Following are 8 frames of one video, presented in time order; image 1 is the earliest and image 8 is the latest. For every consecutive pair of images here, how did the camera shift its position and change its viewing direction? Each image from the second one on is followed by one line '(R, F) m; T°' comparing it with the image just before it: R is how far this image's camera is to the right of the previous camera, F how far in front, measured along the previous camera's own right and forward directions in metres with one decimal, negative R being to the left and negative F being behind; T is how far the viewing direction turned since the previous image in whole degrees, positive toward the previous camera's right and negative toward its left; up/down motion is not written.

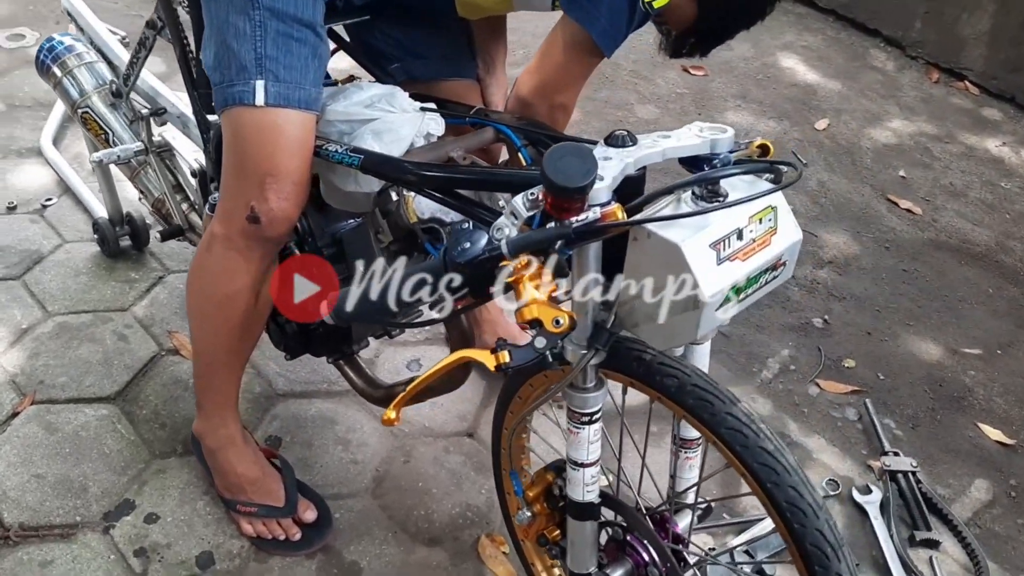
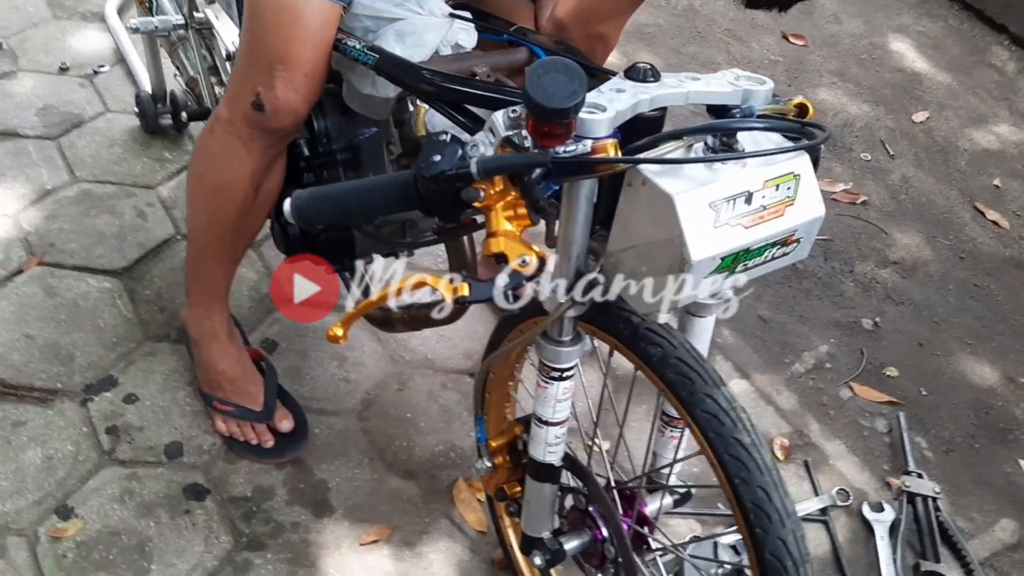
(+0.1, +0.1) m; -5°
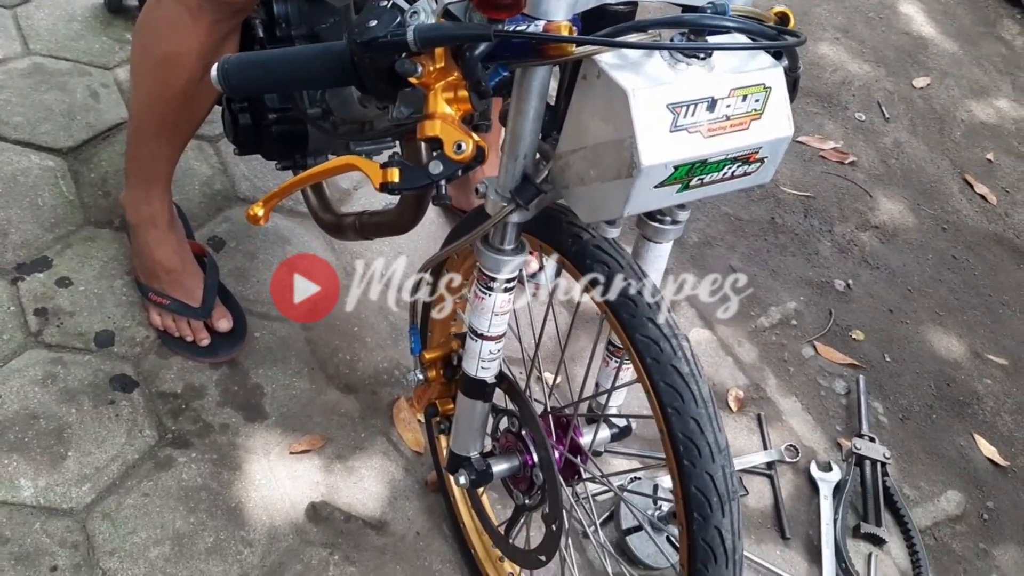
(+0.1, +0.1) m; +1°
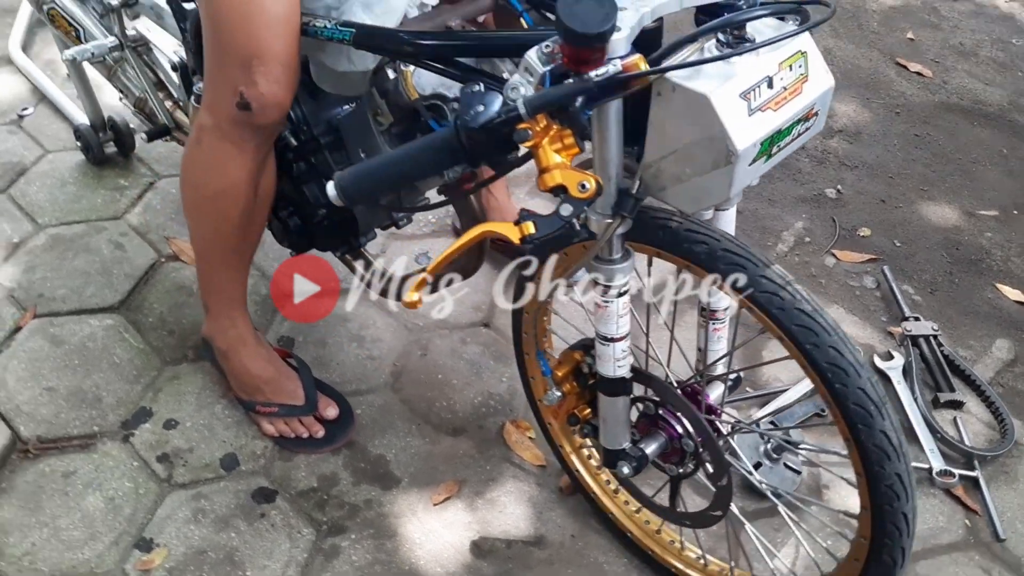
(-0.2, -0.1) m; +3°
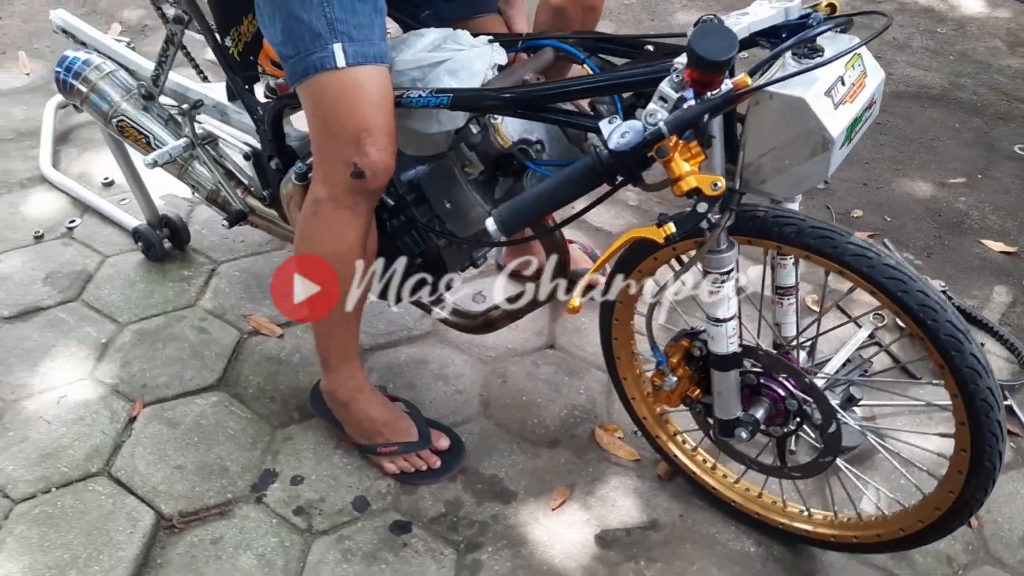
(-0.3, -0.2) m; +4°
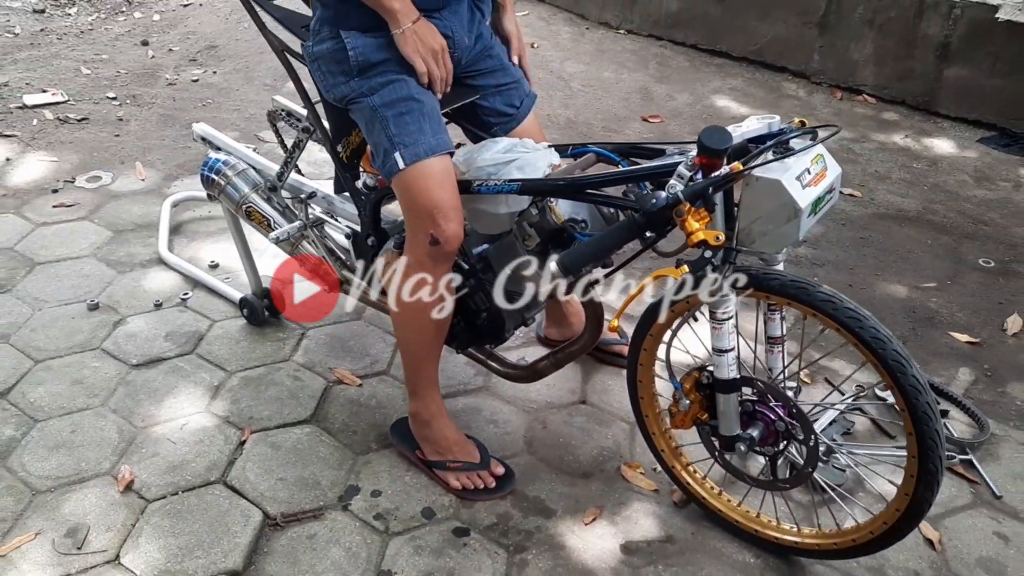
(-0.1, -0.5) m; -1°
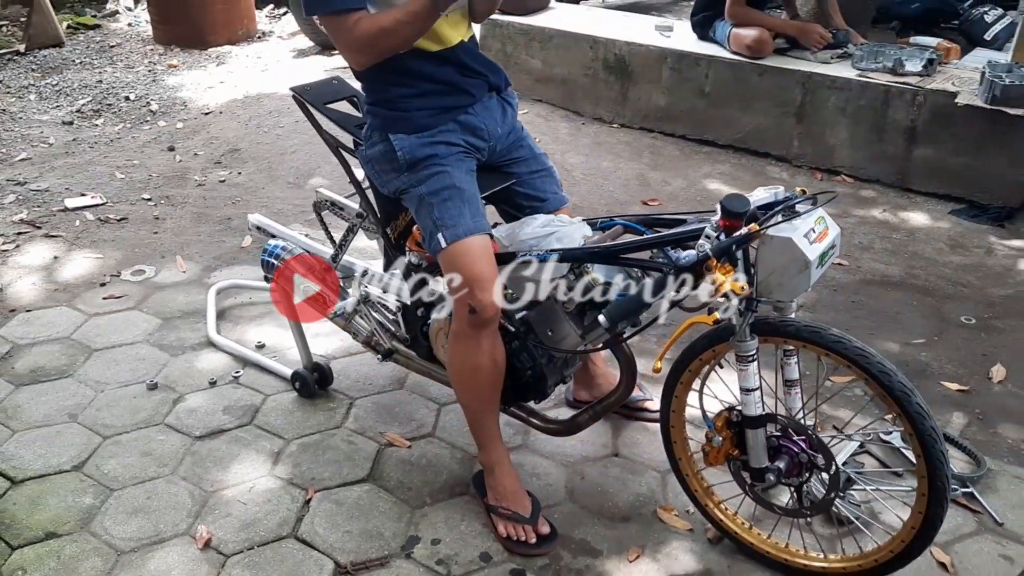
(-0.2, -0.3) m; +1°
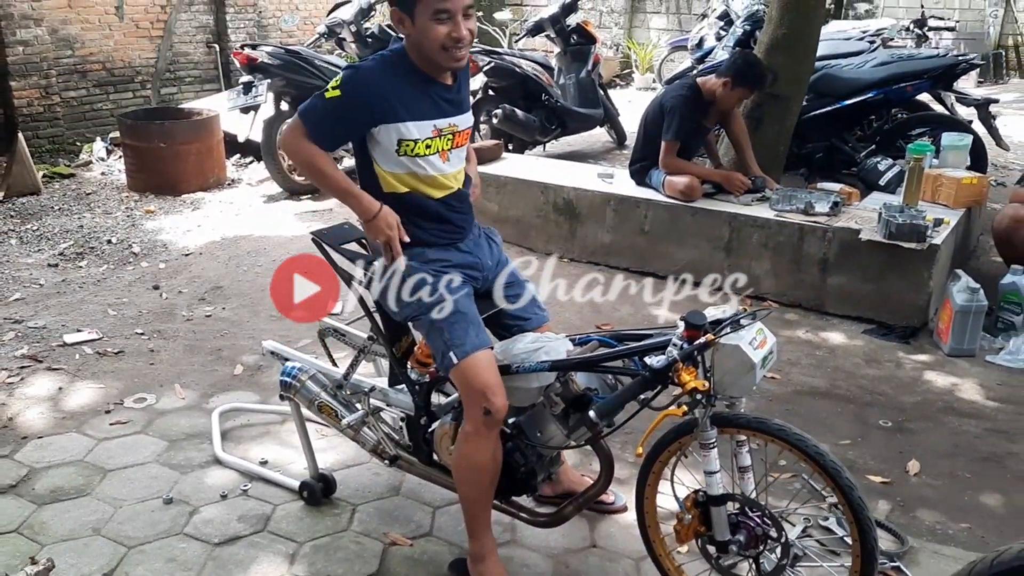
(-0.2, -0.5) m; +4°
